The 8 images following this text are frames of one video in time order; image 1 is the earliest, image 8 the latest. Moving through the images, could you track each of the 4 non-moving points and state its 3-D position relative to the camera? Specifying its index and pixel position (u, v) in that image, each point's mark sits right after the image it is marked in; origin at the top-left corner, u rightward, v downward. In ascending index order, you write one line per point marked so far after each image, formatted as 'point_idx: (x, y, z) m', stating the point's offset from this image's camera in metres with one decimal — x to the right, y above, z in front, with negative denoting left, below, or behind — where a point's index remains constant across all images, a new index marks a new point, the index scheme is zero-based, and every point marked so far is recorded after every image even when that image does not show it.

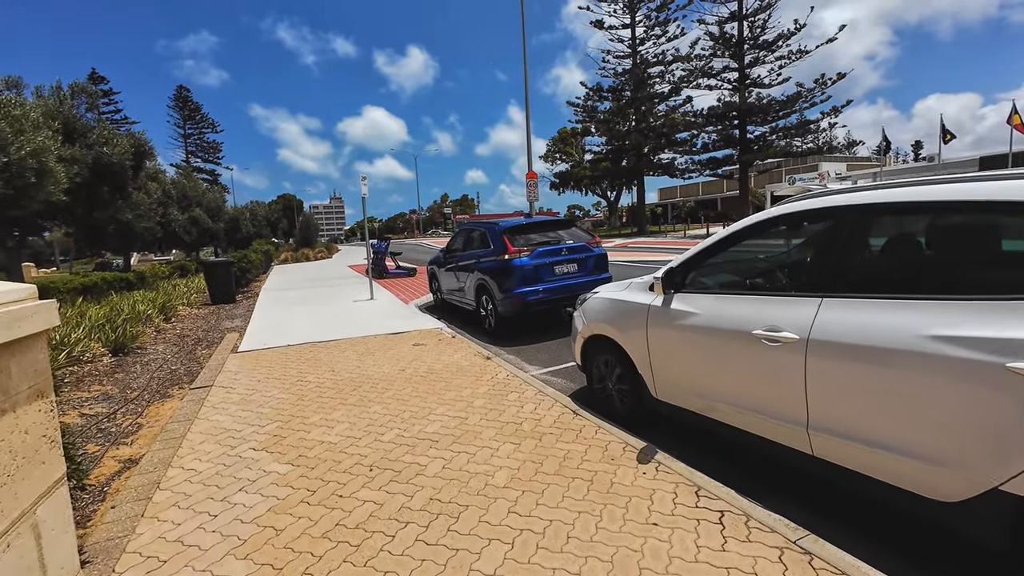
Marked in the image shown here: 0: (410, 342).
0: (-1.6, -0.9, +7.5) m
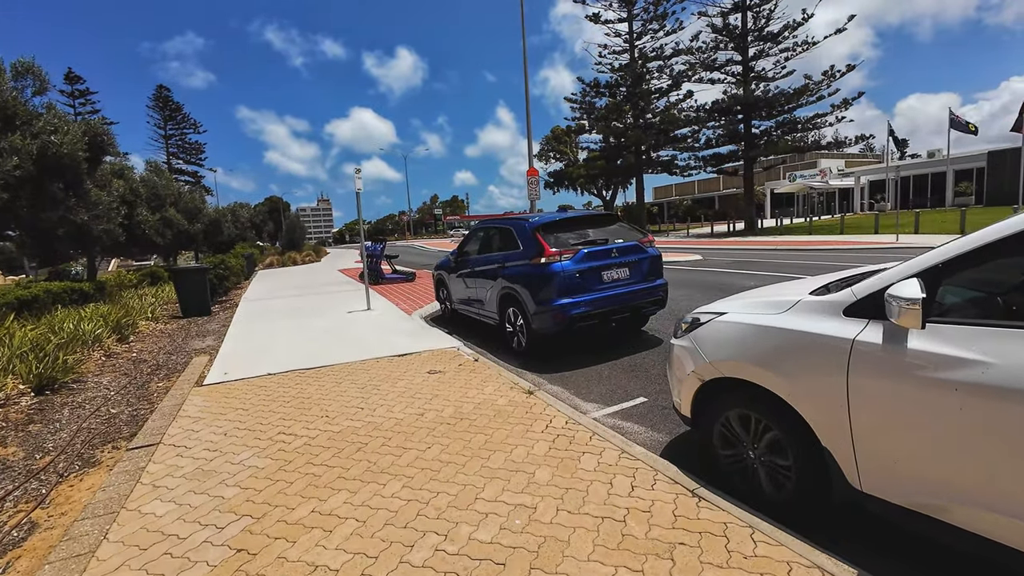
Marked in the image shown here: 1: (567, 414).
0: (-1.1, -1.0, +6.0) m
1: (+0.5, -1.2, +4.4) m
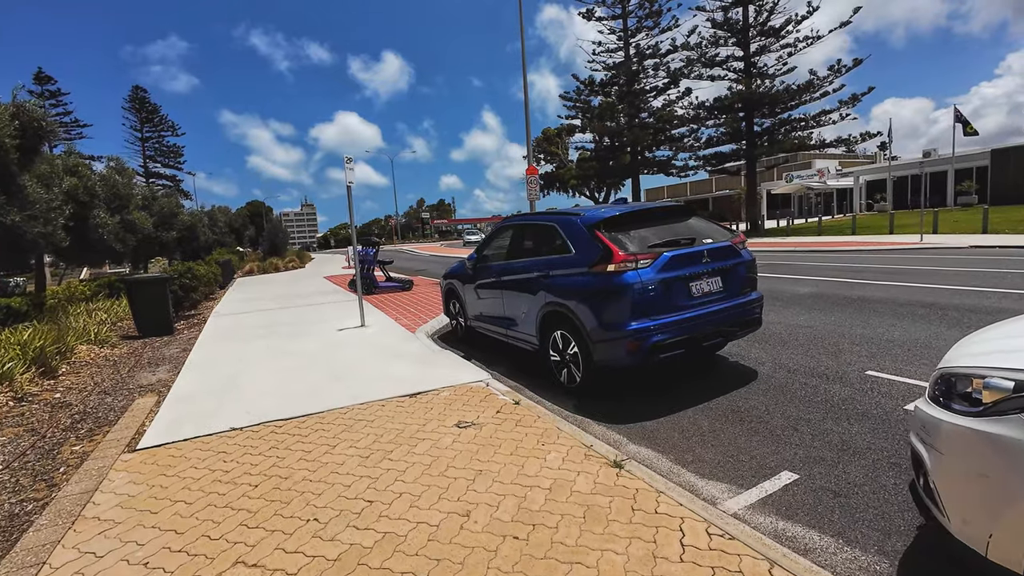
0: (-0.6, -1.2, +4.3) m
1: (+1.1, -1.3, +2.8) m
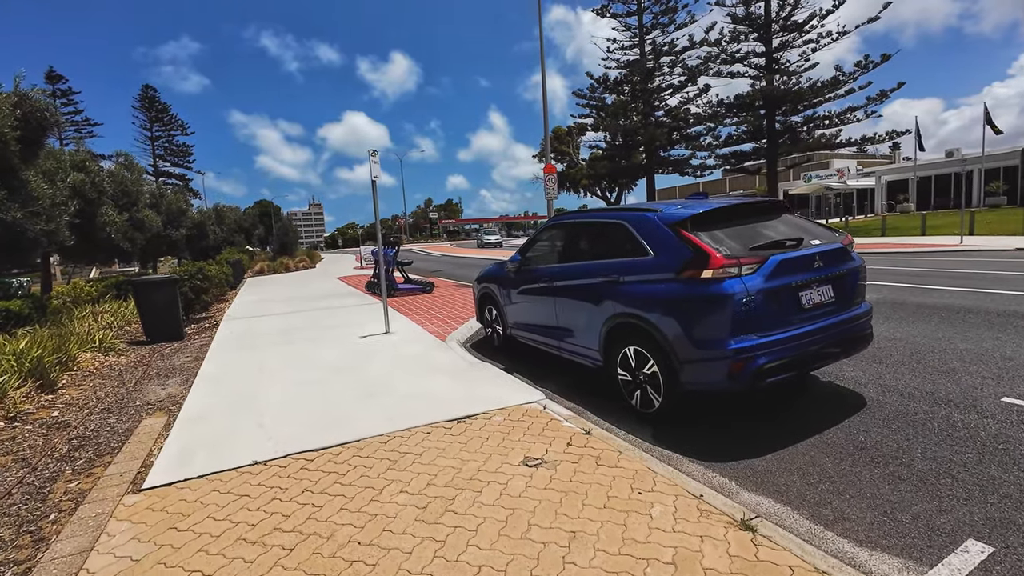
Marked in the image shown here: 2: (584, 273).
0: (0.0, -1.3, +3.6) m
1: (+1.6, -1.4, +2.1) m
2: (+0.7, +0.2, +5.0) m
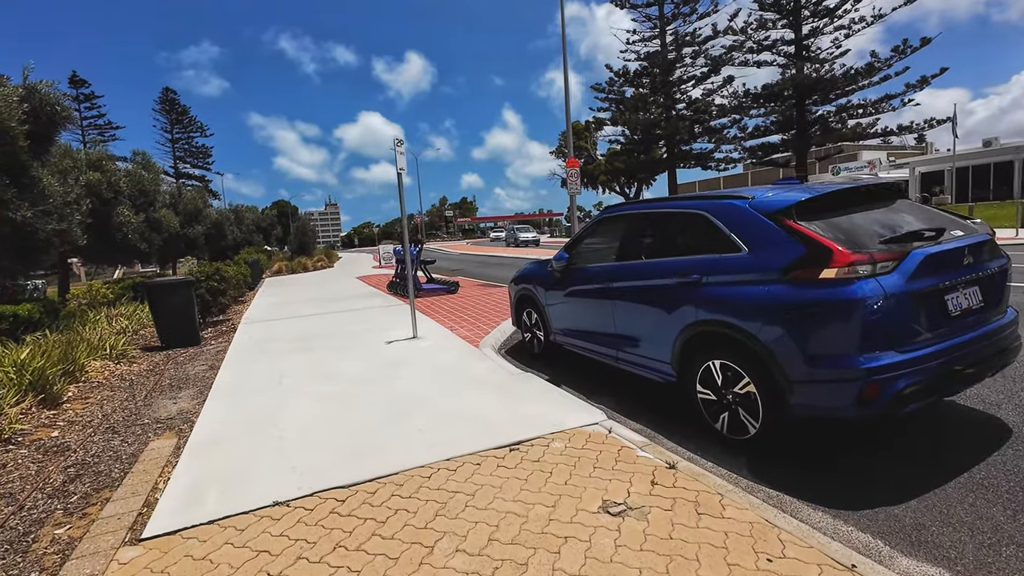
0: (+0.5, -1.3, +2.9) m
1: (+2.1, -1.4, +1.4) m
2: (+1.2, +0.1, +4.3) m
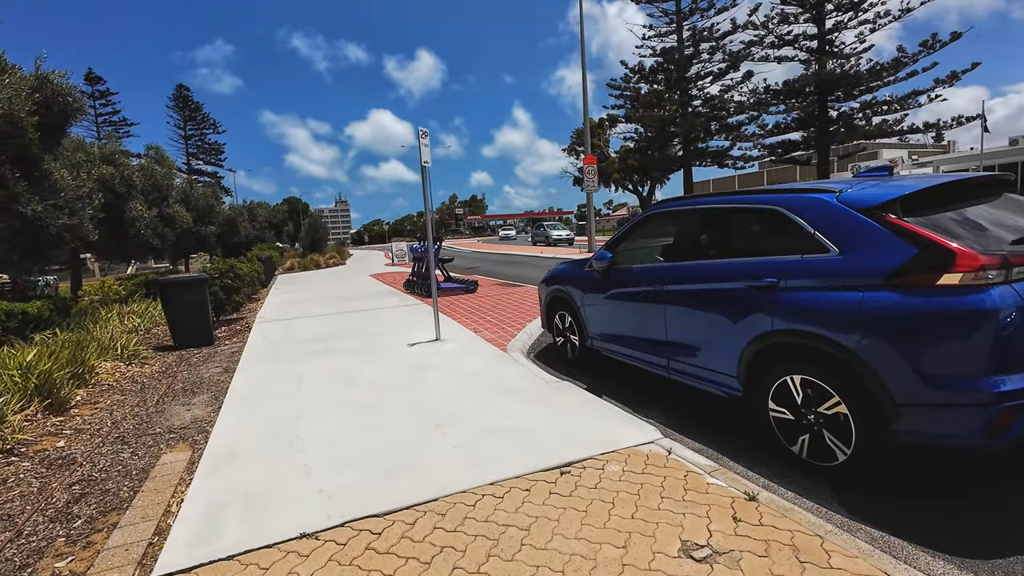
0: (+0.8, -1.3, +2.5) m
1: (+2.4, -1.5, +0.9) m
2: (+1.6, +0.1, +3.9) m
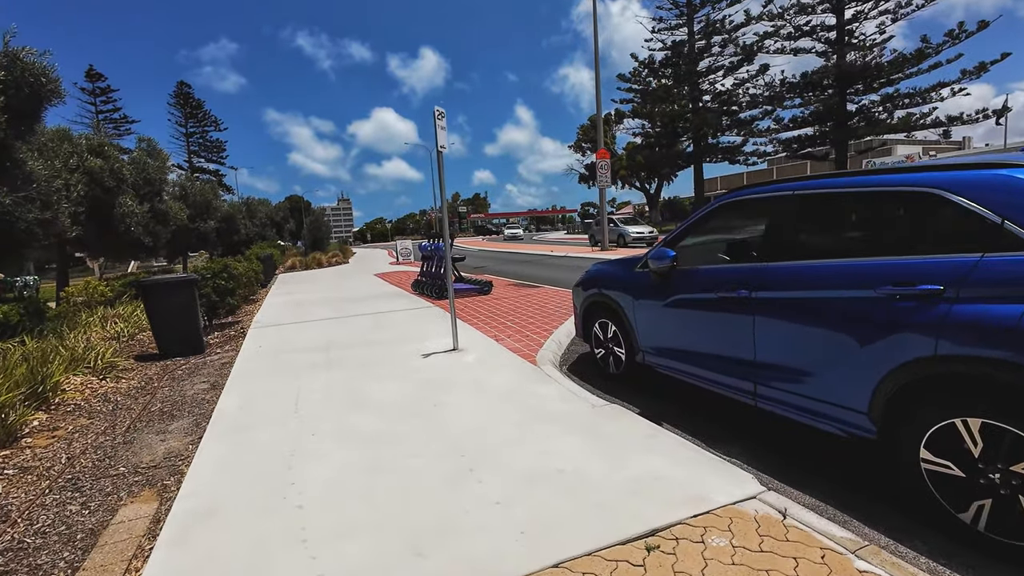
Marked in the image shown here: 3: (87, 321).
0: (+1.1, -1.4, +1.7) m
1: (+2.7, -1.5, 0.0) m
2: (+2.0, +0.1, +3.0) m
3: (-6.9, -0.5, +7.8) m
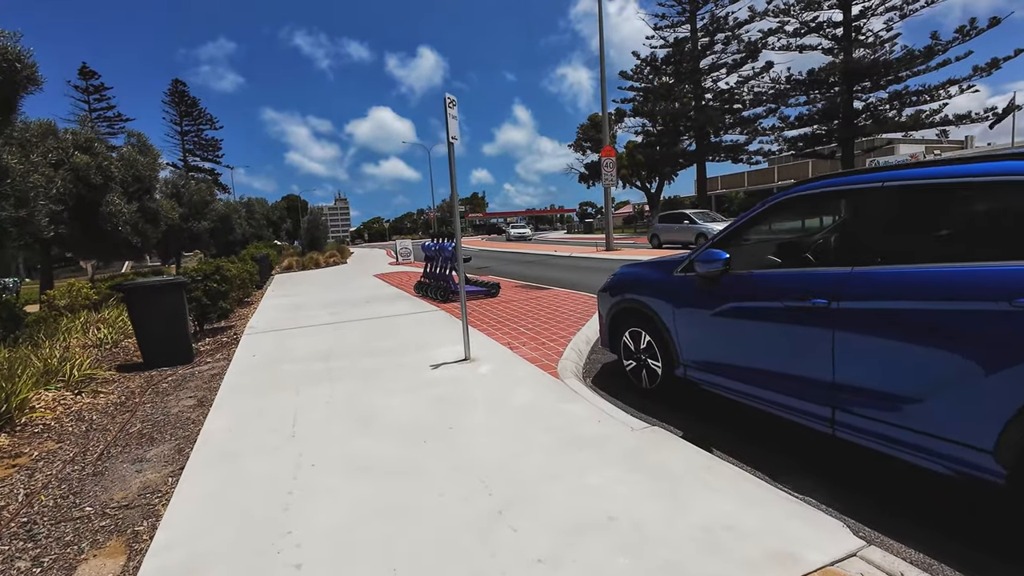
0: (+1.4, -1.4, +1.1) m
1: (+2.9, -1.6, -0.5) m
2: (+2.2, 0.0, +2.5) m
3: (-6.7, -0.6, +7.3) m
